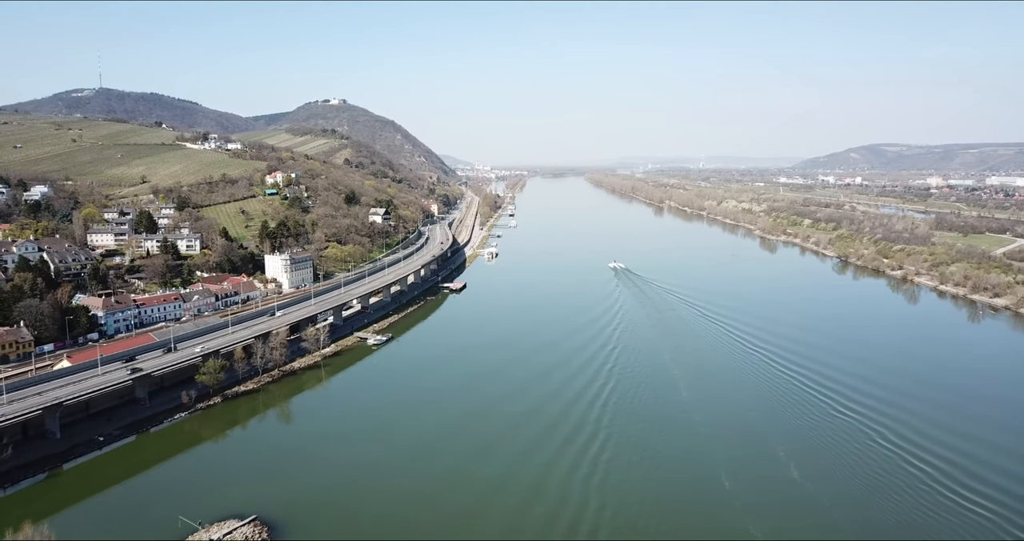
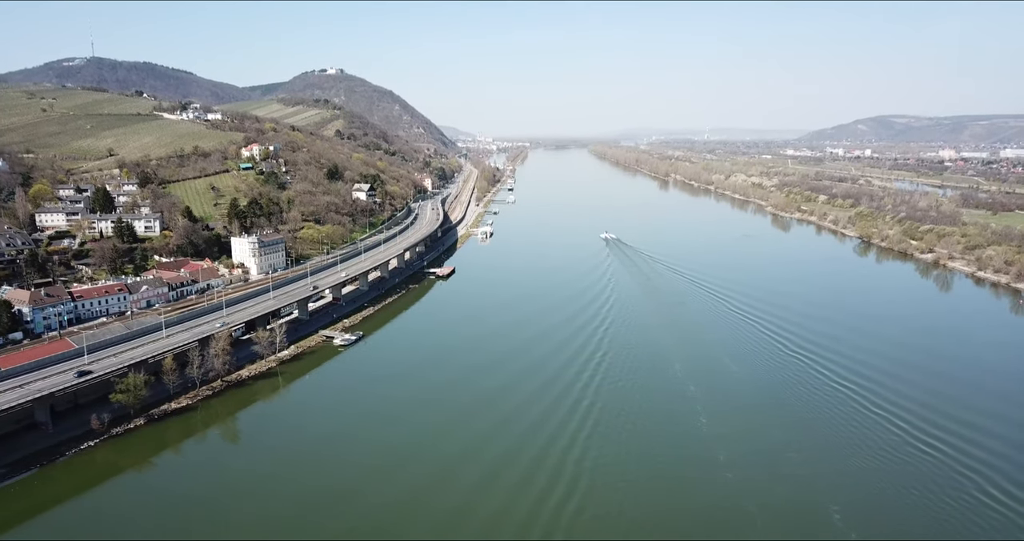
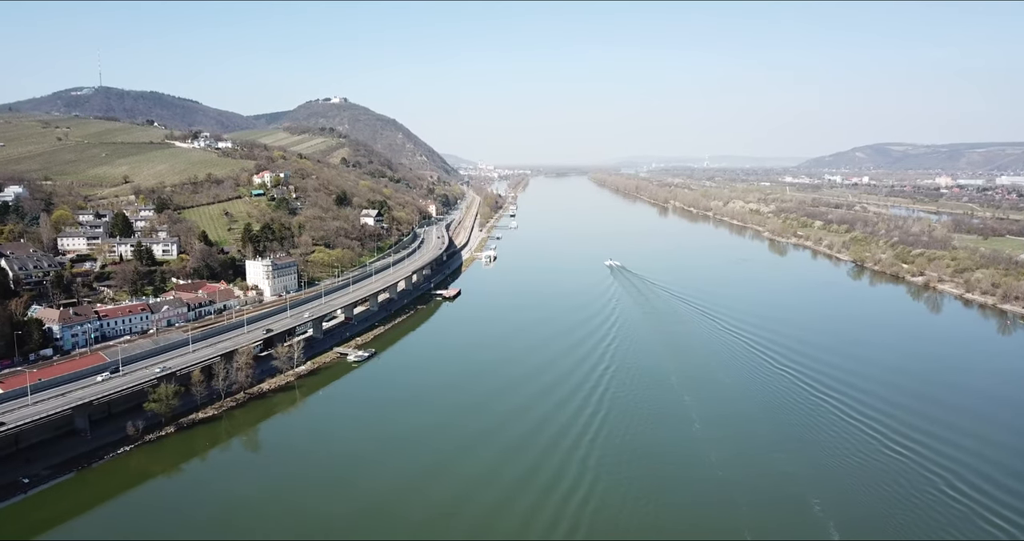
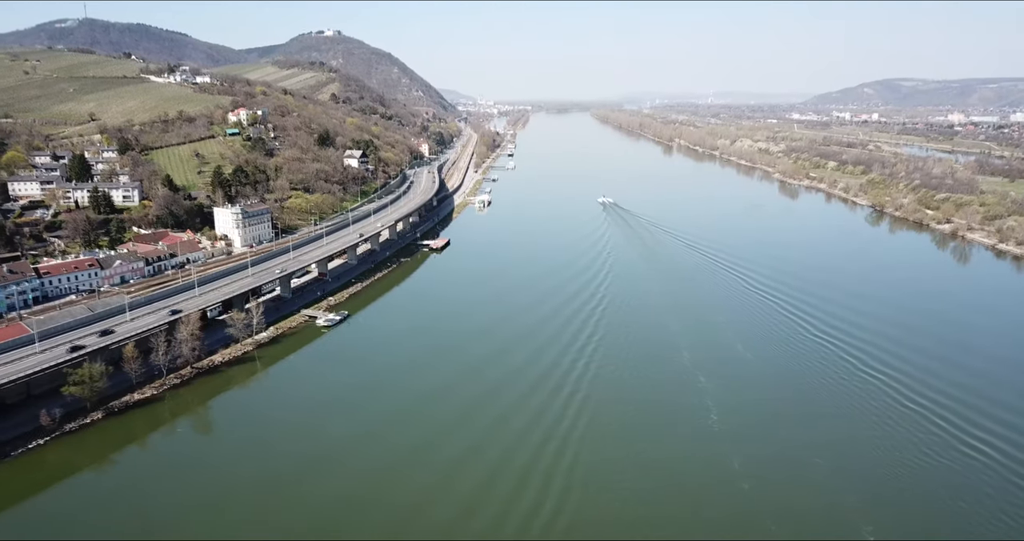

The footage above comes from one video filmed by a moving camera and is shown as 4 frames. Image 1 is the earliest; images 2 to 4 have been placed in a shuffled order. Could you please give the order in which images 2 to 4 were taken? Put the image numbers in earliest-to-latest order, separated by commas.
3, 2, 4
